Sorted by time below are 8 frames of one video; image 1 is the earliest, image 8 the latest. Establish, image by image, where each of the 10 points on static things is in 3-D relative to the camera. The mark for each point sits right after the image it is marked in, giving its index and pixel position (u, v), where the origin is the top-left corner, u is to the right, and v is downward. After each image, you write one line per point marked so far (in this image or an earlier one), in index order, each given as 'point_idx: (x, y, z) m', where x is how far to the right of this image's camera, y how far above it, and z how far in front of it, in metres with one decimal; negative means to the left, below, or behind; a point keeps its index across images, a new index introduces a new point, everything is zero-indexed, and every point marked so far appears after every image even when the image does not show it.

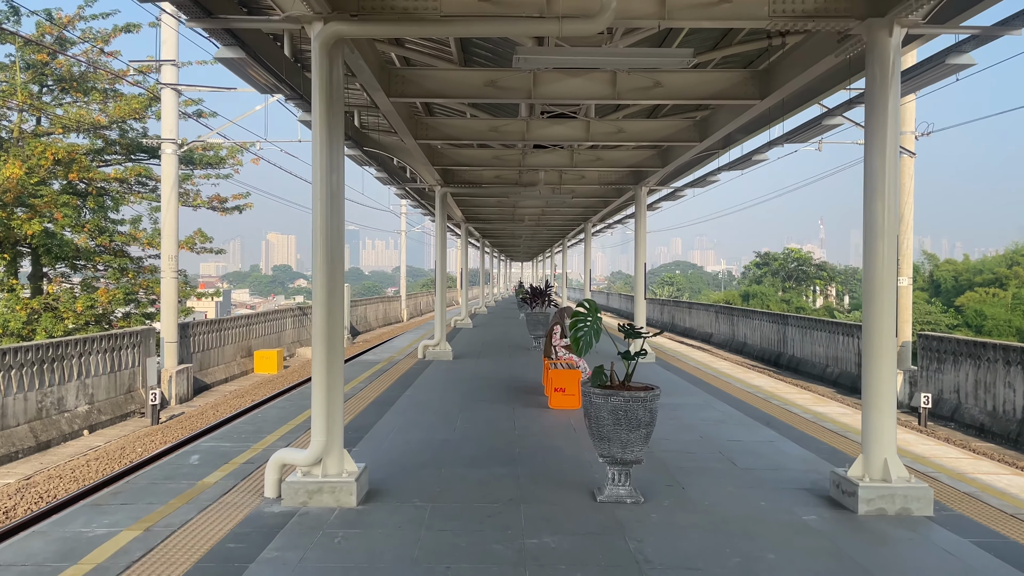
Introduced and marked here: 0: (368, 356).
0: (-2.2, -1.1, +12.3) m
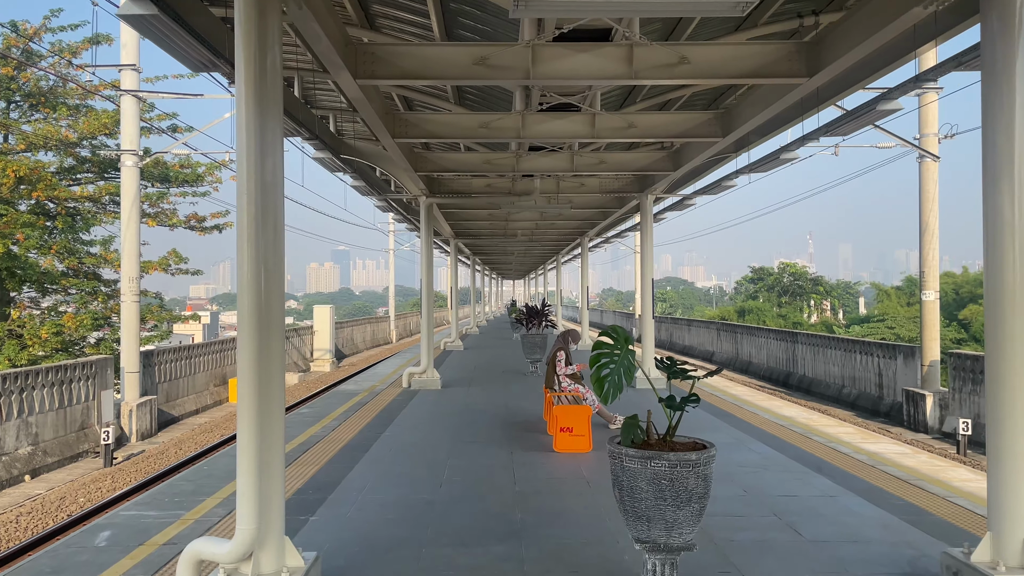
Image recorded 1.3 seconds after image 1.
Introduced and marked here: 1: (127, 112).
0: (-2.3, -1.4, +11.1) m
1: (-6.1, +2.8, +12.8) m
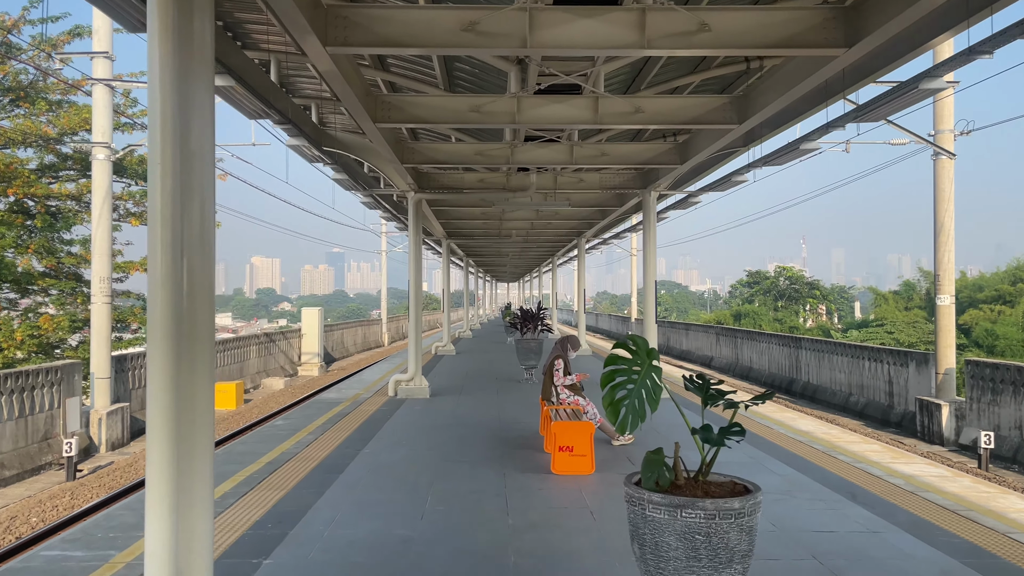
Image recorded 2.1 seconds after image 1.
0: (-2.4, -1.4, +10.4) m
1: (-6.2, +2.8, +12.0) m
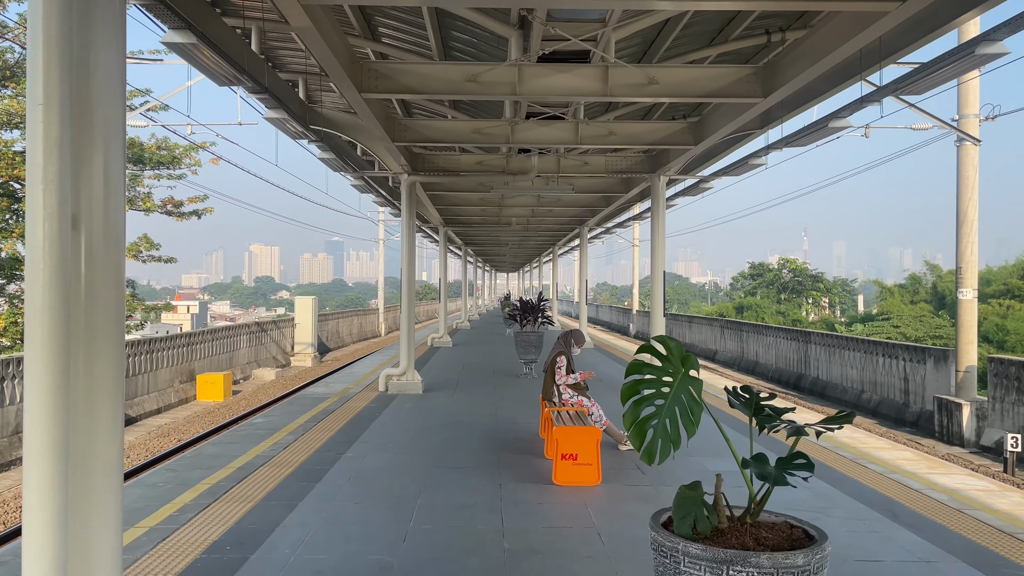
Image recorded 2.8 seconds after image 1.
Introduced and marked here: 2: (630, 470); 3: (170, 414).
0: (-2.4, -1.2, +9.9) m
1: (-6.2, +3.0, +11.4) m
2: (+0.8, -1.2, +5.4) m
3: (-5.9, -2.2, +13.9) m
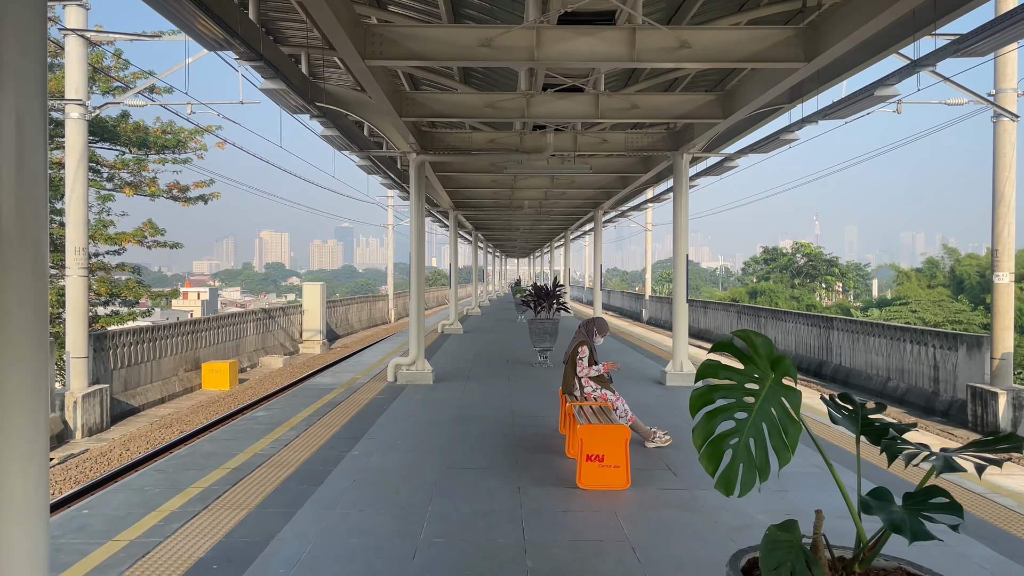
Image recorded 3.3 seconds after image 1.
0: (-2.2, -1.1, +9.4) m
1: (-6.0, +3.2, +10.9) m
2: (+0.9, -1.1, +5.0) m
3: (-5.7, -1.9, +13.5) m
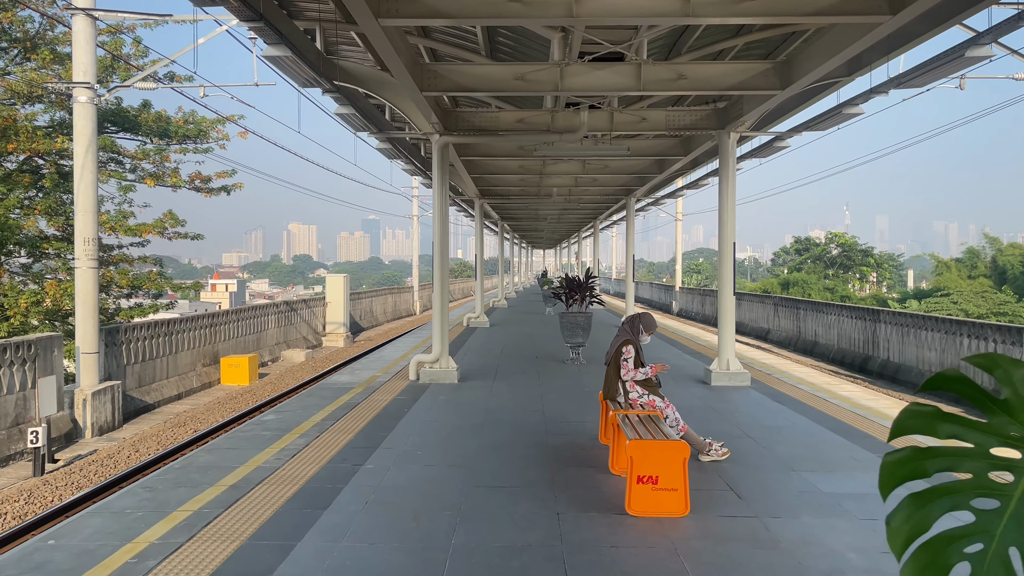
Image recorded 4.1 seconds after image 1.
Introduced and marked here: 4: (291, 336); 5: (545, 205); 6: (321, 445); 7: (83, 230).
0: (-1.9, -1.0, +8.8) m
1: (-5.7, +3.3, +10.4) m
2: (+1.1, -1.1, +4.3) m
3: (-5.2, -1.8, +13.0) m
4: (-5.4, -1.2, +19.5) m
5: (+0.8, +2.0, +19.3) m
6: (-1.3, -1.1, +5.4) m
7: (-5.6, +0.8, +10.4) m
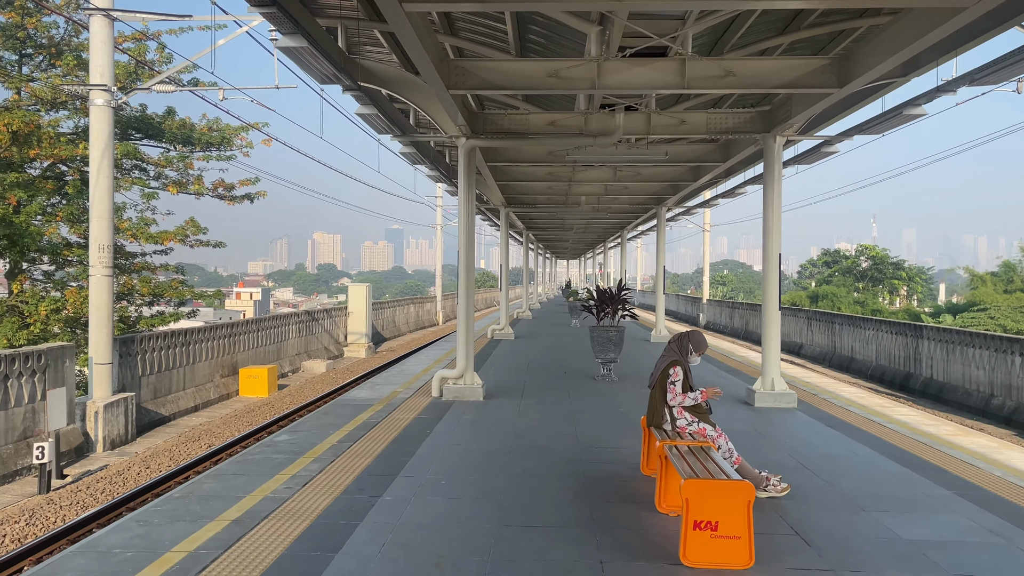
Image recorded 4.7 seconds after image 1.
0: (-1.6, -1.1, +8.4) m
1: (-5.3, +3.2, +10.2) m
2: (+1.3, -1.2, +3.7) m
3: (-4.8, -2.0, +12.7) m
4: (-4.8, -1.4, +19.1) m
5: (+1.4, +1.7, +18.8) m
6: (-1.1, -1.1, +5.0) m
7: (-5.2, +0.6, +10.1) m
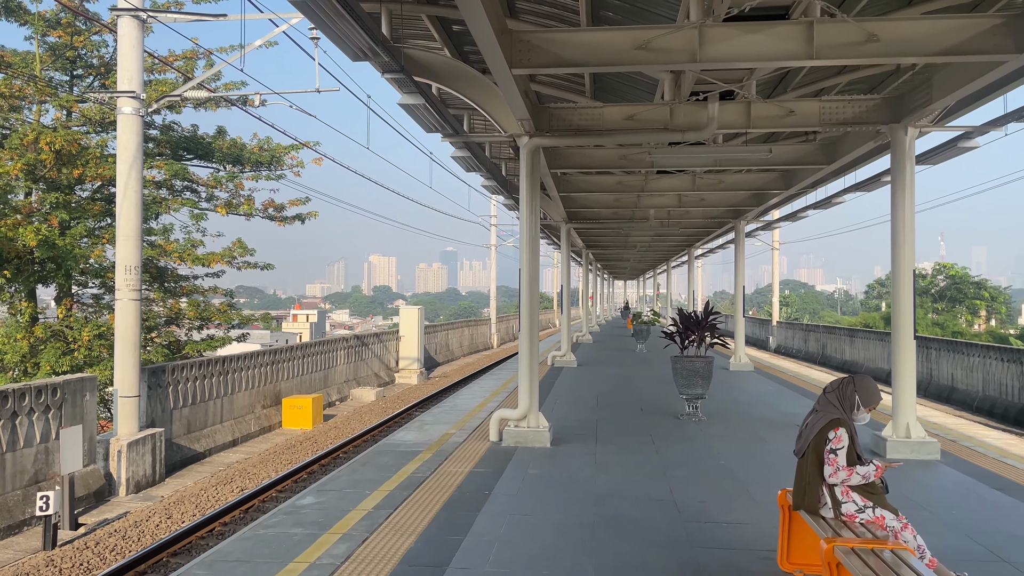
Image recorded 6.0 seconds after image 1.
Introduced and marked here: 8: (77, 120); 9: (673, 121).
0: (-1.0, -1.3, +7.2) m
1: (-4.5, +2.9, +9.3) m
2: (+1.6, -1.3, +2.4) m
3: (-3.9, -2.3, +11.7) m
4: (-3.4, -1.9, +18.1) m
5: (+2.7, +1.2, +17.5) m
6: (-0.7, -1.3, +3.8) m
7: (-4.4, +0.4, +9.2) m
8: (-8.5, +3.3, +15.5) m
9: (+1.4, +1.4, +6.8) m
